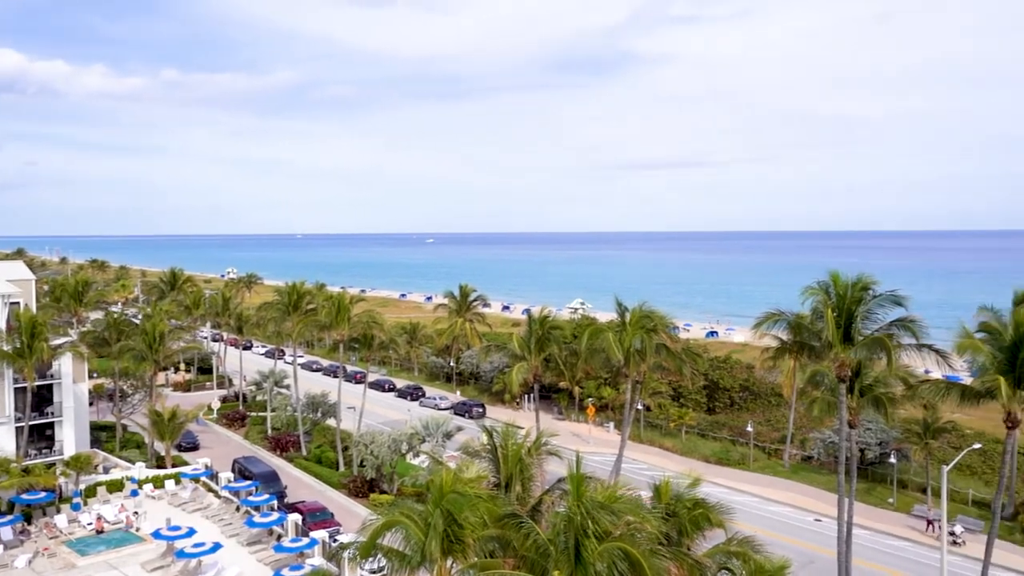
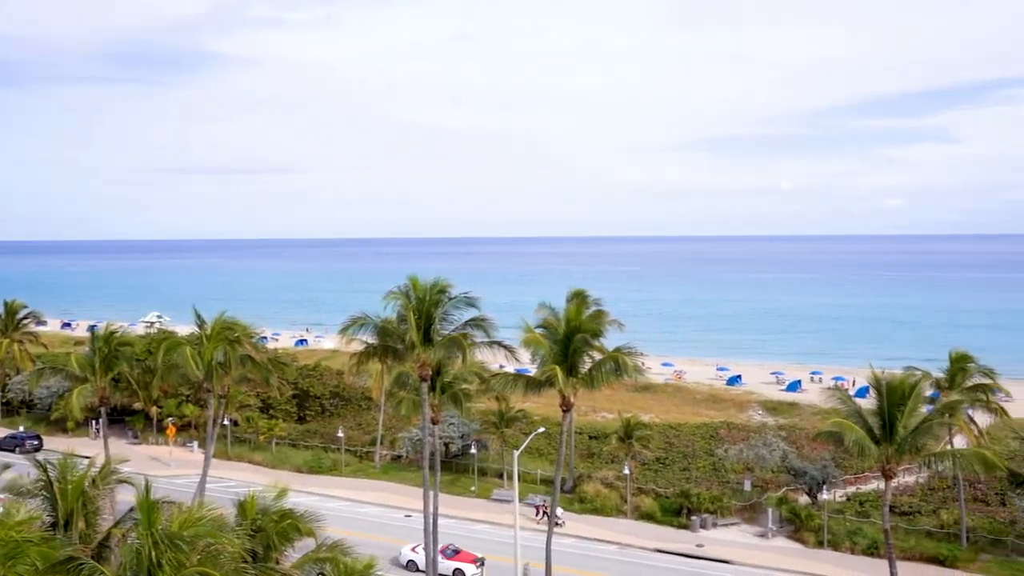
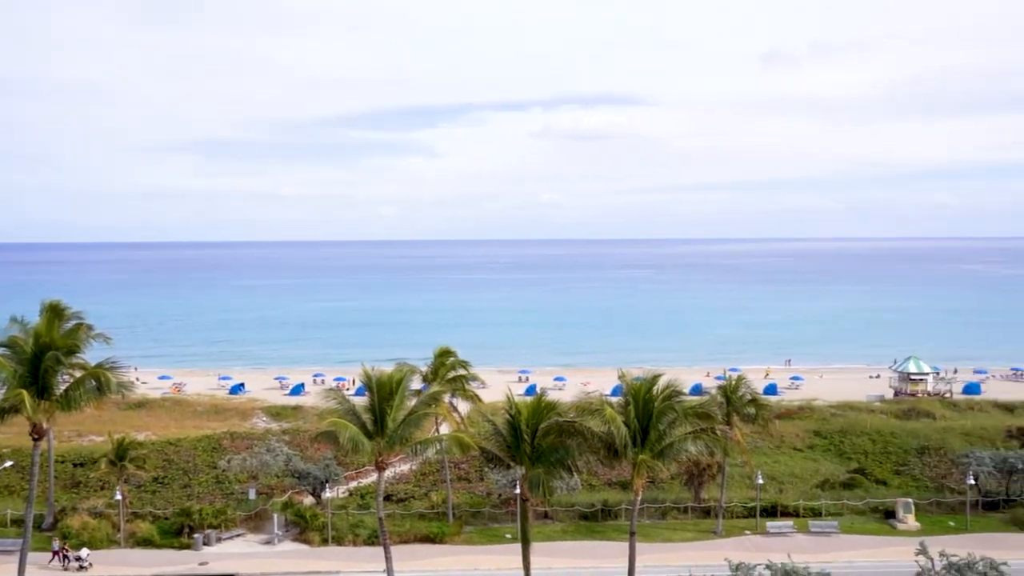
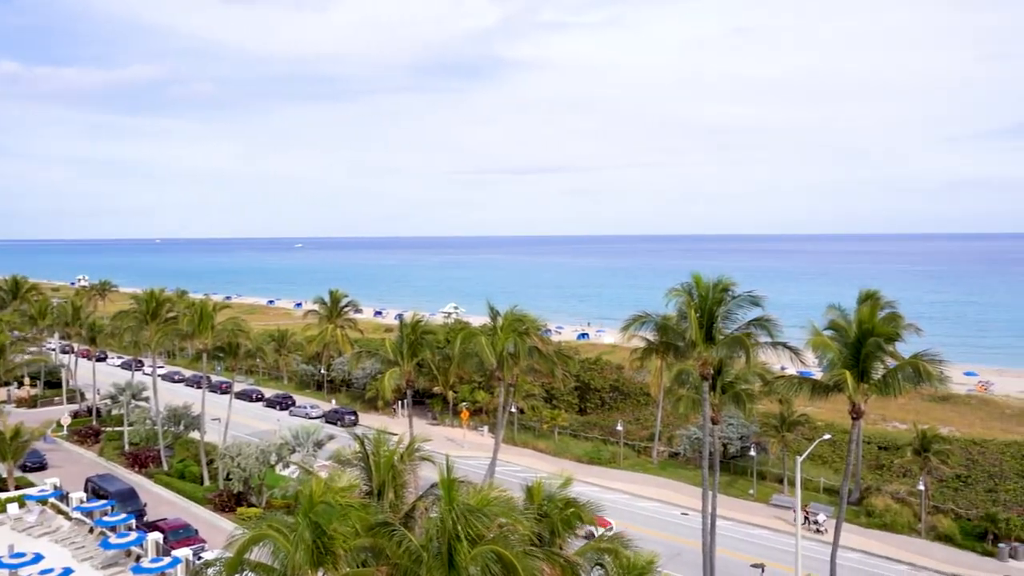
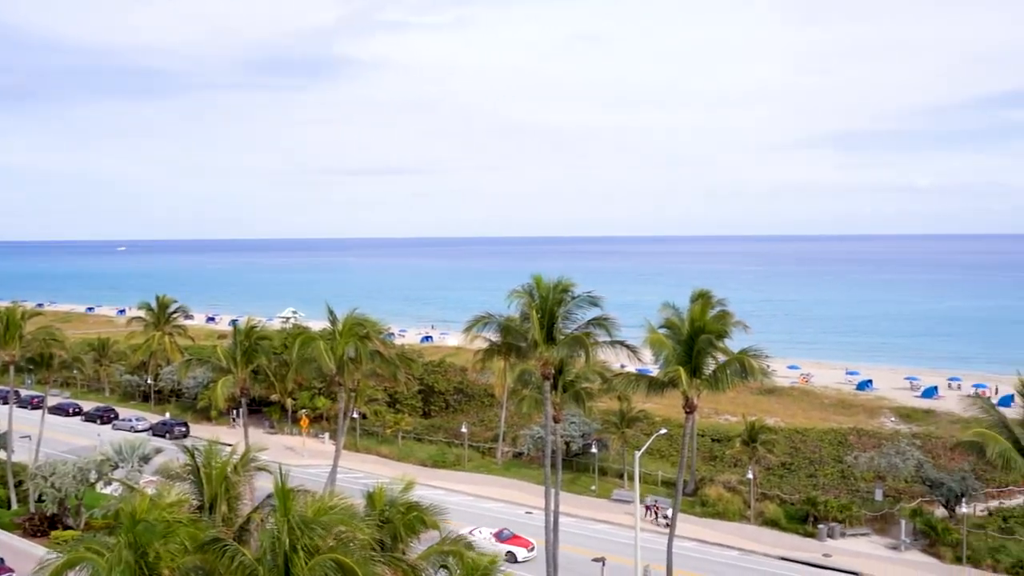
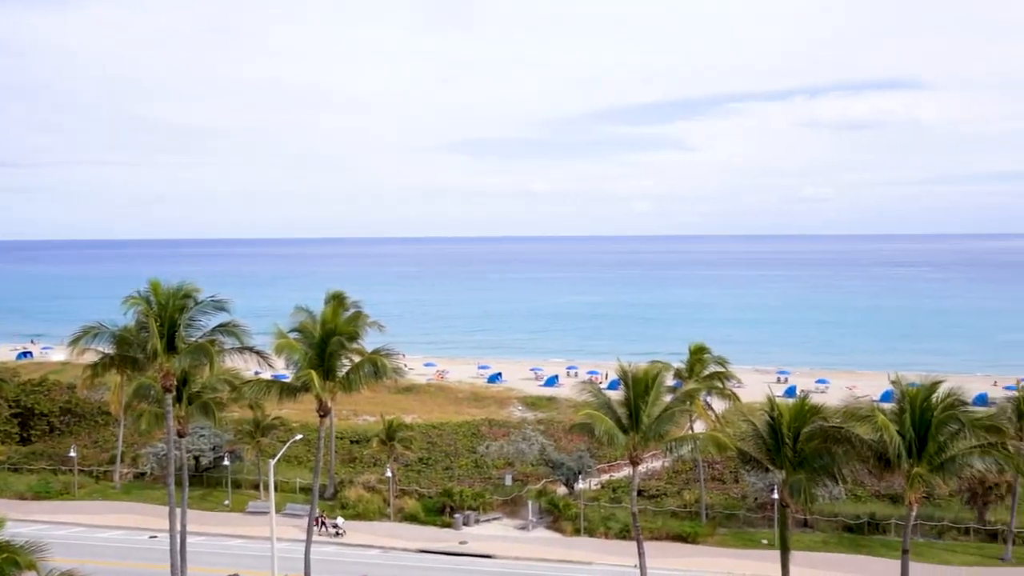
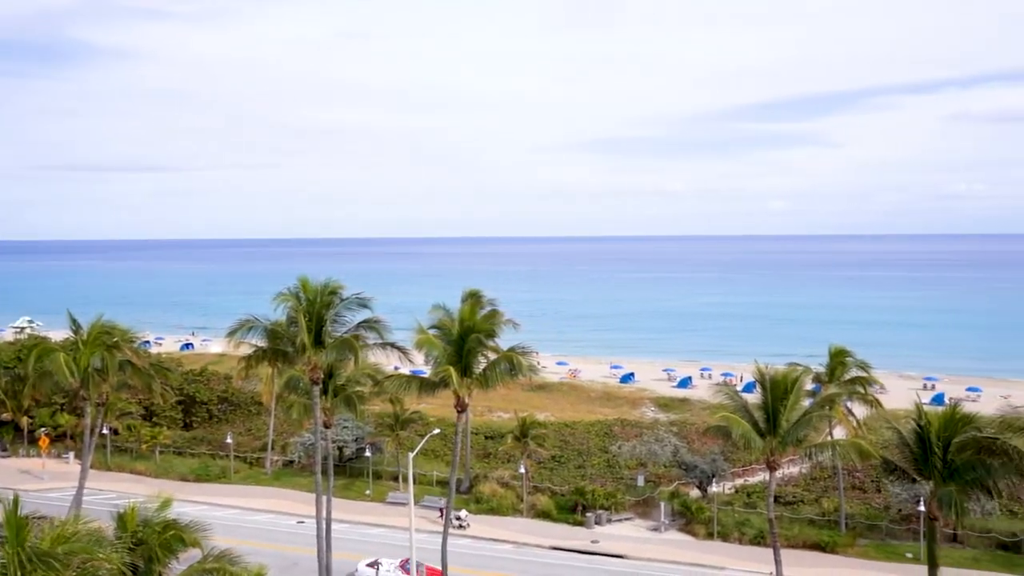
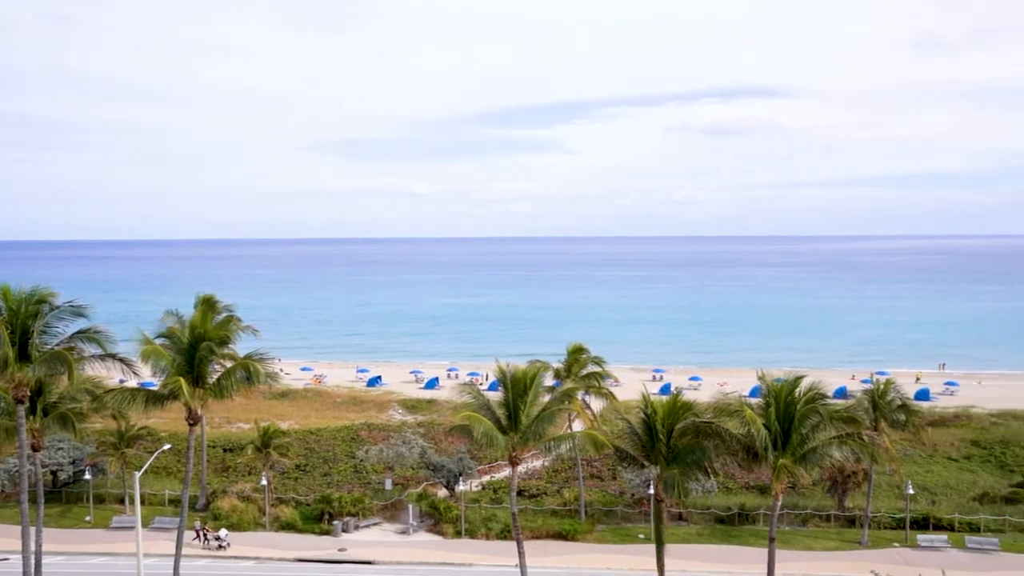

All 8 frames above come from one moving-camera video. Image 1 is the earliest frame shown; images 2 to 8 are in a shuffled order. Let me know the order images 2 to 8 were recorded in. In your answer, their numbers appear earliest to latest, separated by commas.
4, 5, 2, 7, 6, 8, 3
